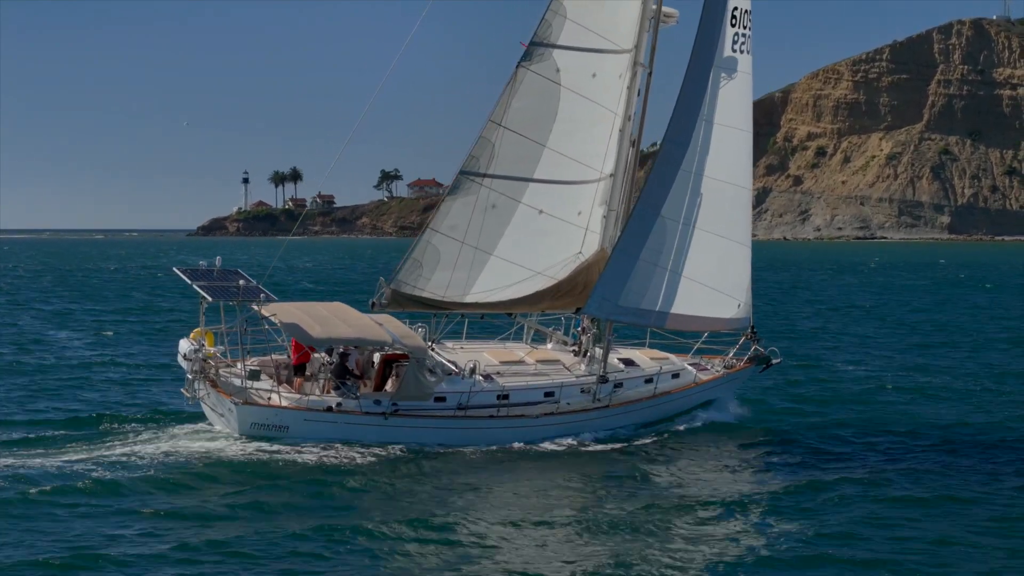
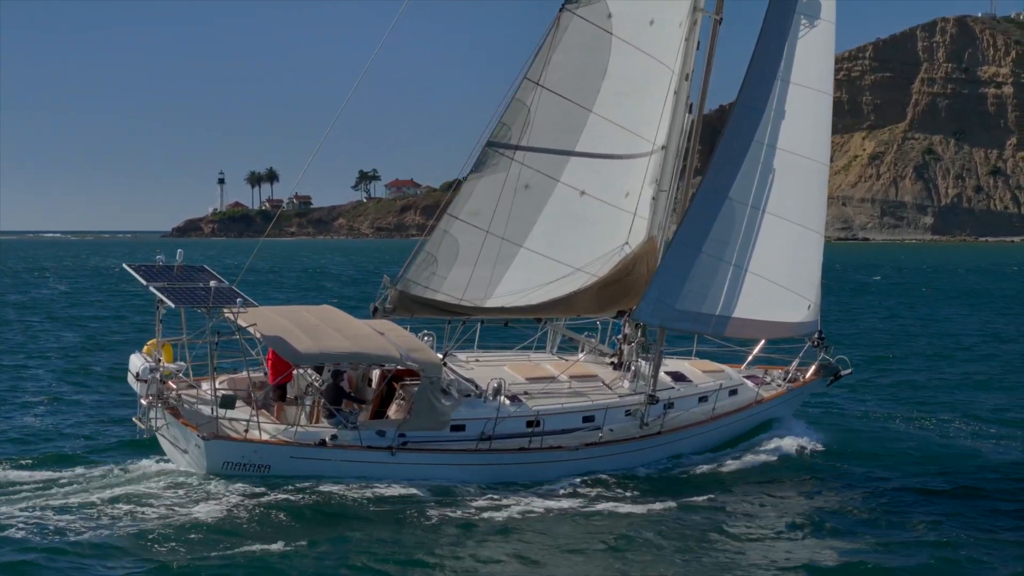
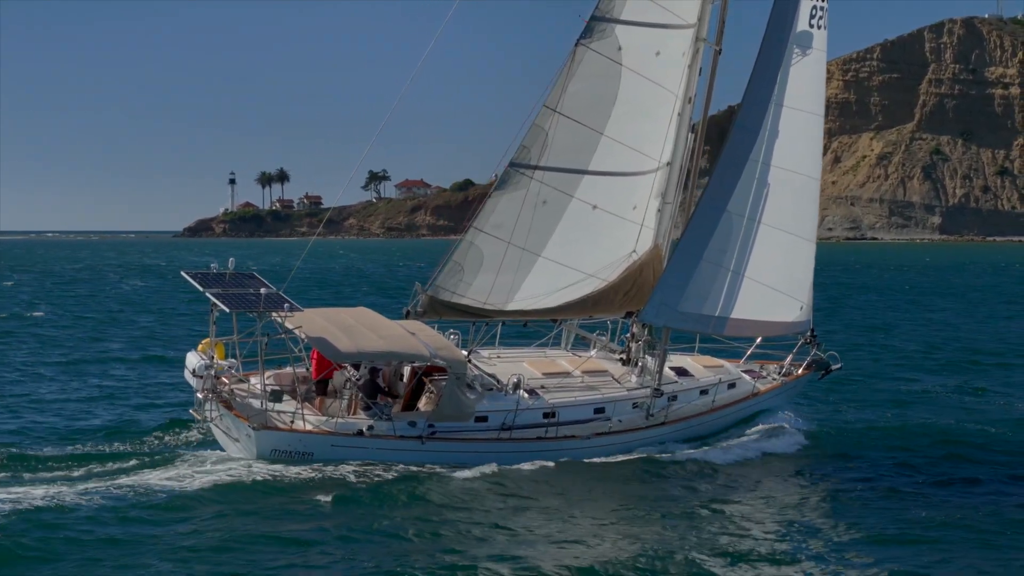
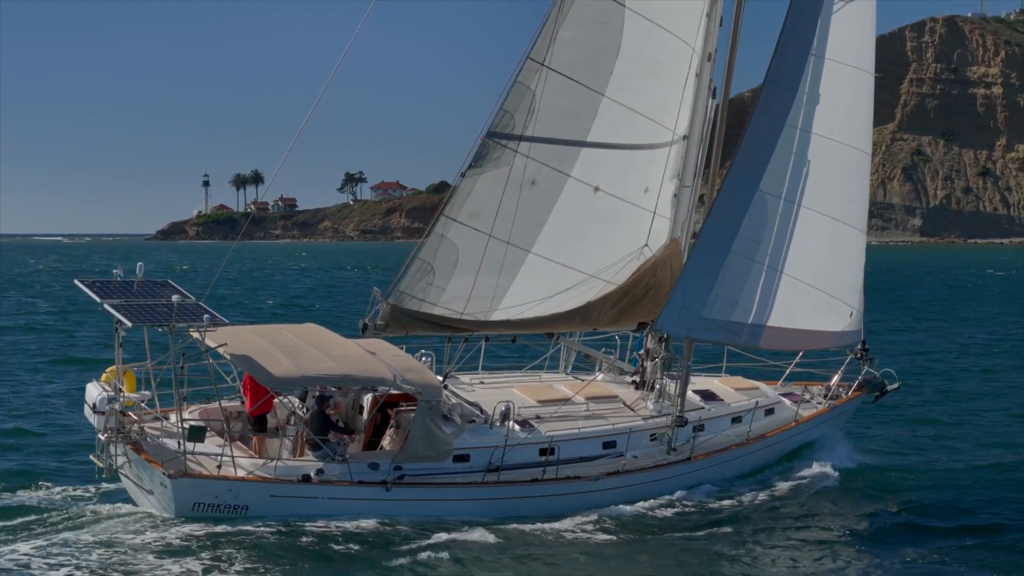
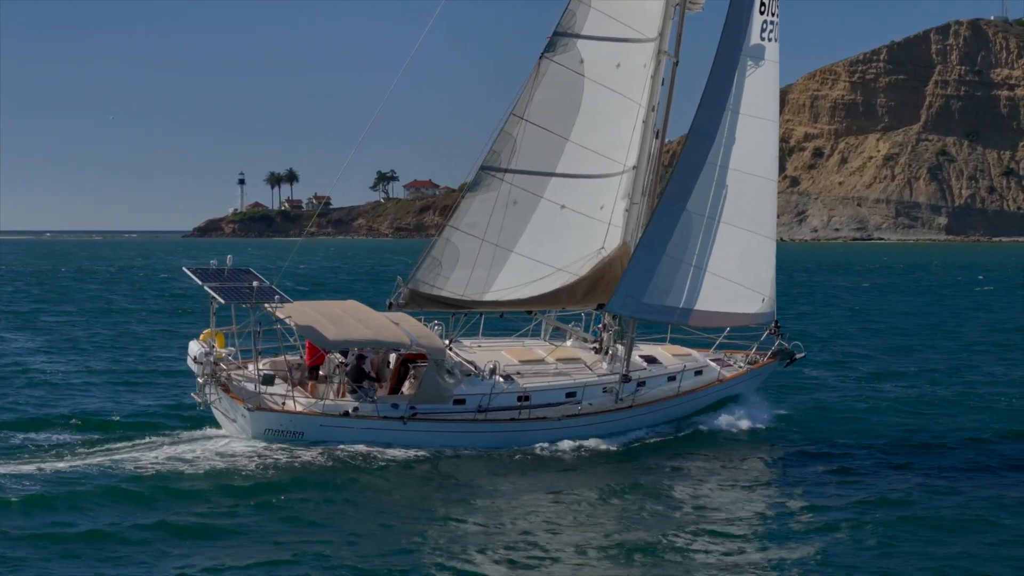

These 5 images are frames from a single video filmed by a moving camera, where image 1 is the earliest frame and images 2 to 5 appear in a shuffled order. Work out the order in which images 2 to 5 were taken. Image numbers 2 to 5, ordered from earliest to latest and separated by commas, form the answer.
5, 3, 2, 4
